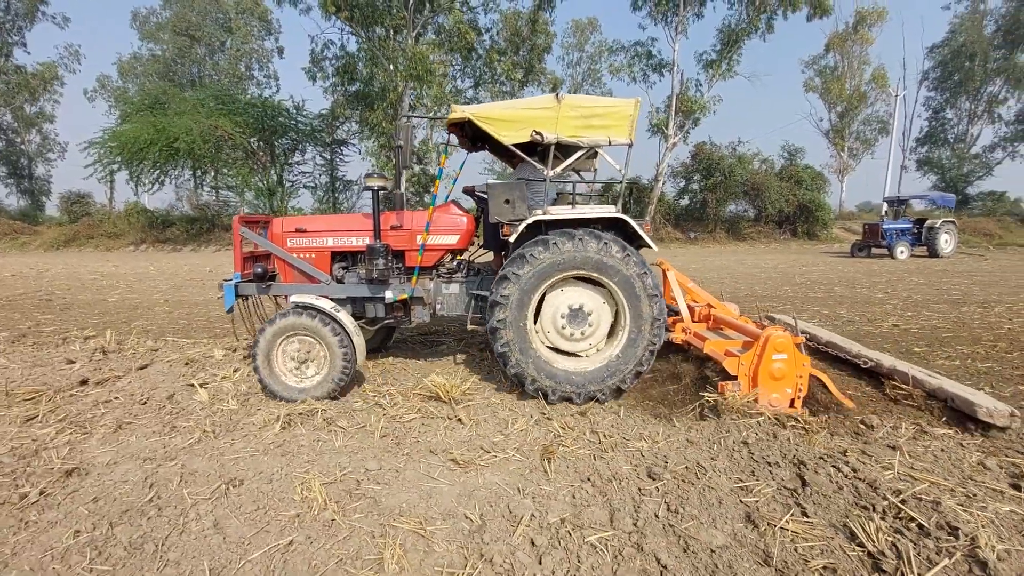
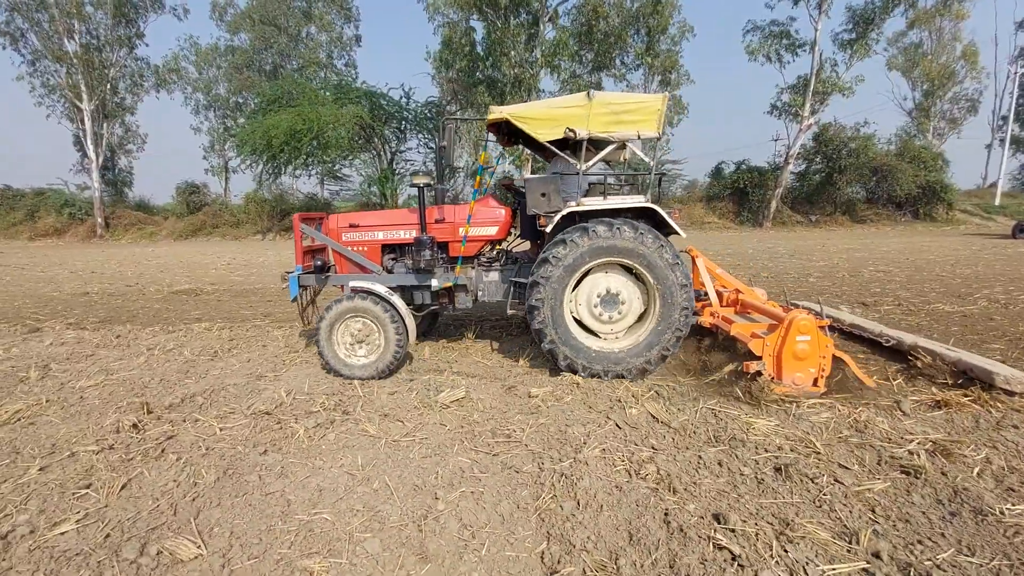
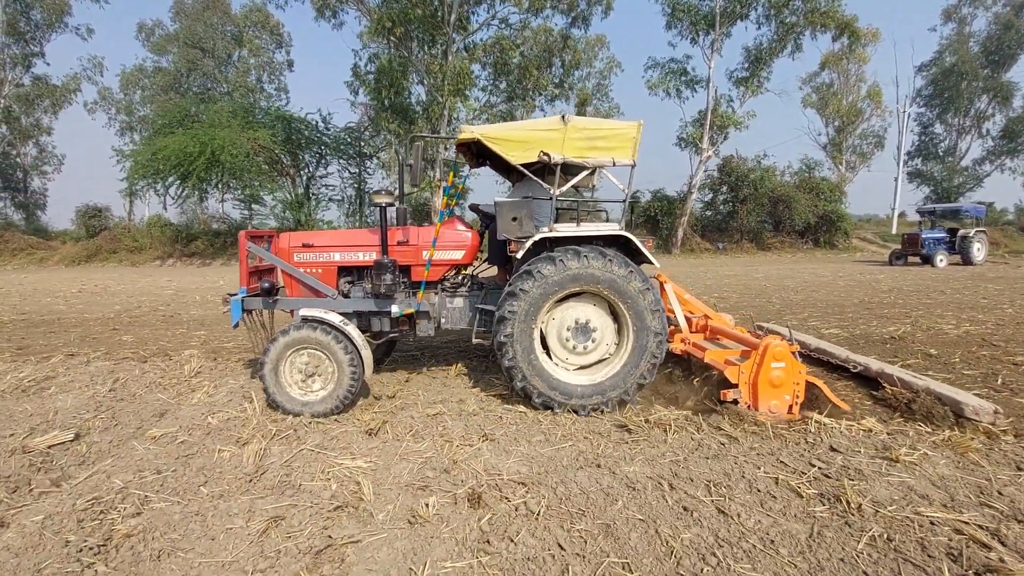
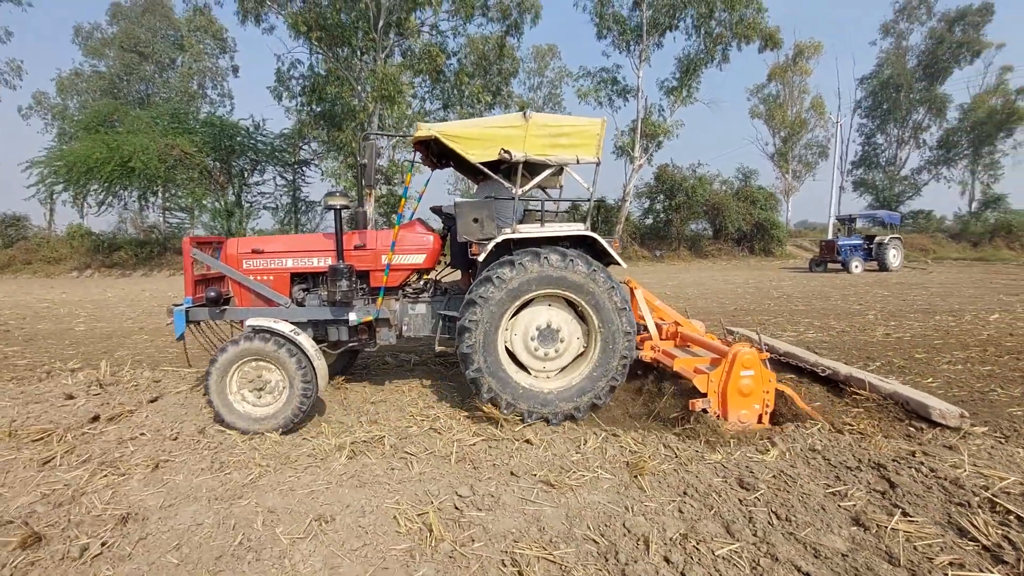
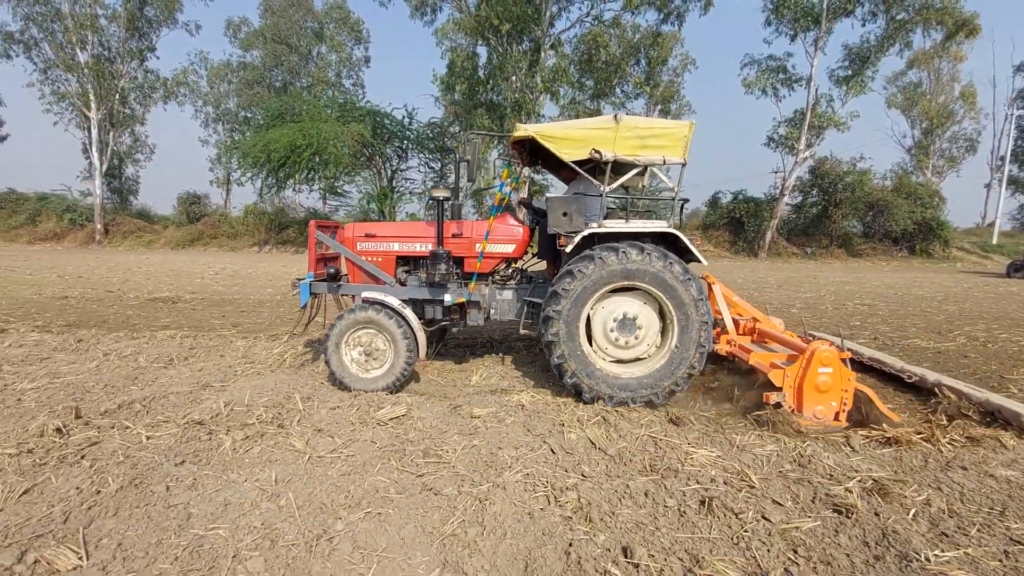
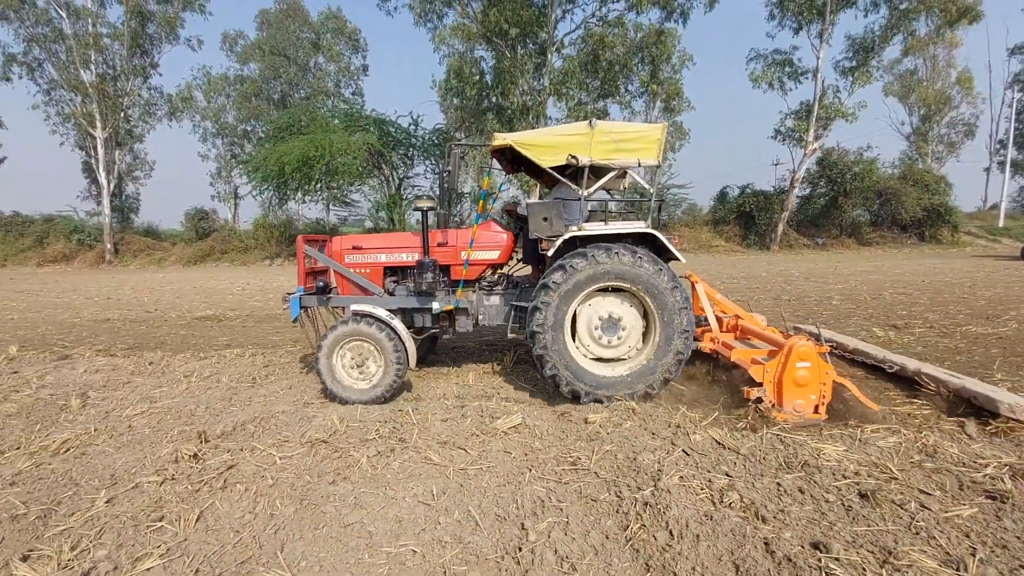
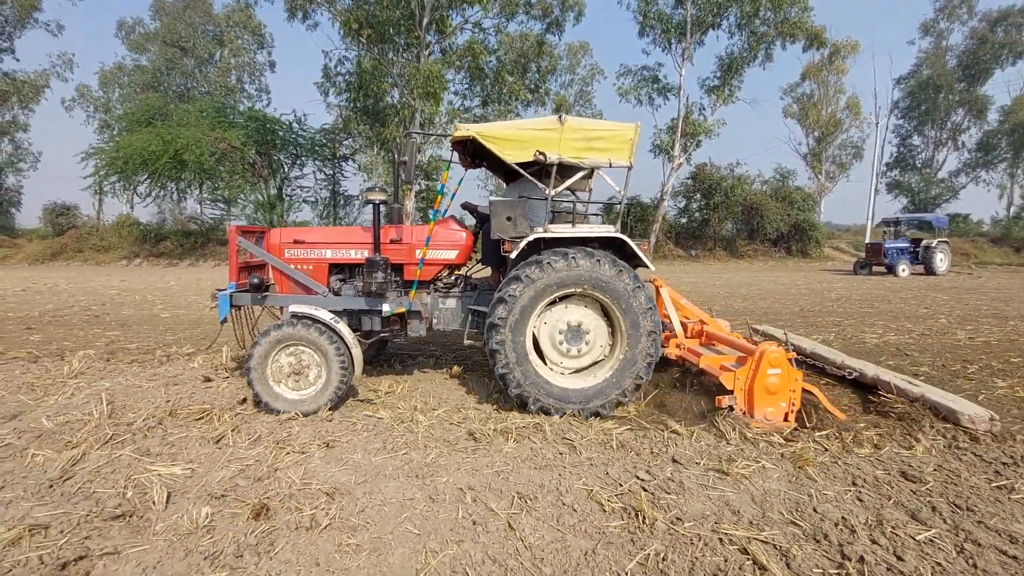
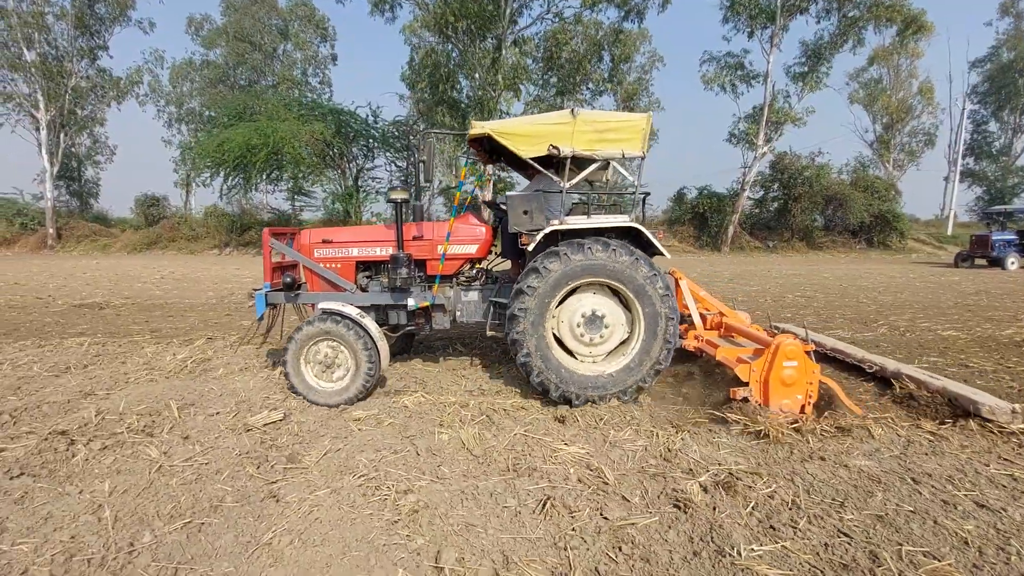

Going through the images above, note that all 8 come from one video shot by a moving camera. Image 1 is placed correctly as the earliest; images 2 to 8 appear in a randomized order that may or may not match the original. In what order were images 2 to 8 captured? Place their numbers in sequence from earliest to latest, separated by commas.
4, 7, 3, 8, 5, 2, 6
